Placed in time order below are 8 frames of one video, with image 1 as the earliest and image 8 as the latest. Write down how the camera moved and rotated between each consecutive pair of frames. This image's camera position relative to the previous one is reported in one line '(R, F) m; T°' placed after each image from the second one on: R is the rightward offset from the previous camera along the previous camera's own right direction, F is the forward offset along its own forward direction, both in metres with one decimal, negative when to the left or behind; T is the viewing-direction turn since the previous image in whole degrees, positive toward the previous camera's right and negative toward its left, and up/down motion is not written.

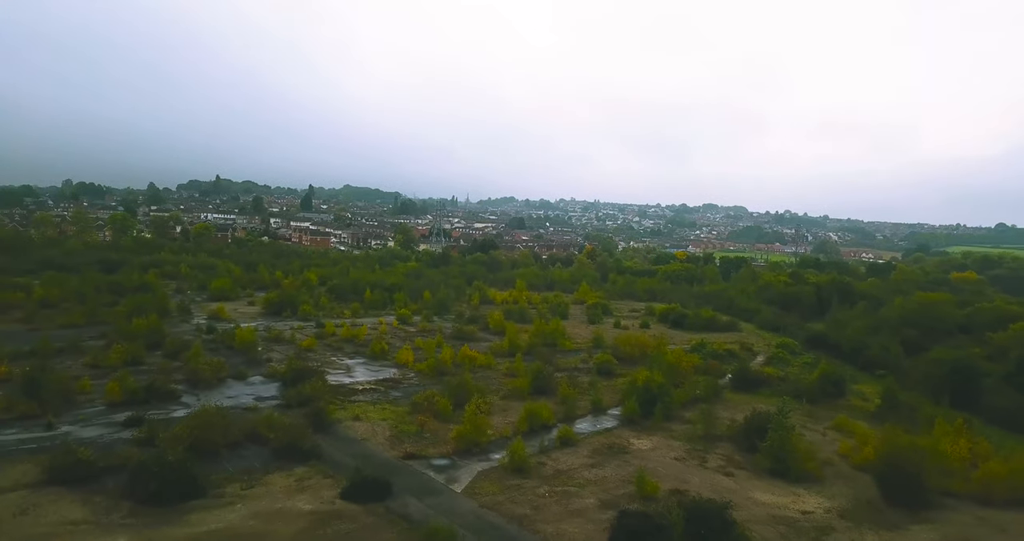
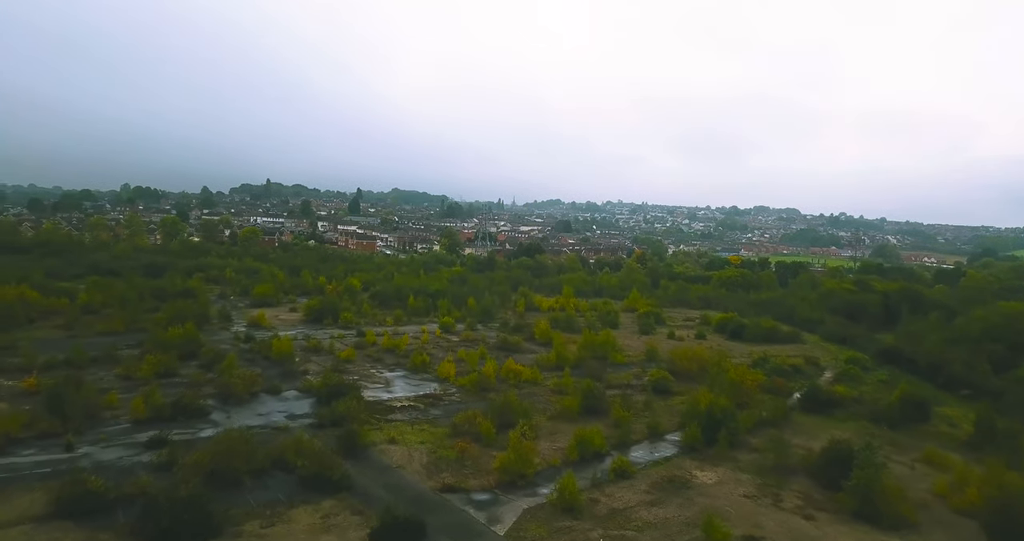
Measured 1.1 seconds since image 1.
(0.0, +0.9) m; -3°
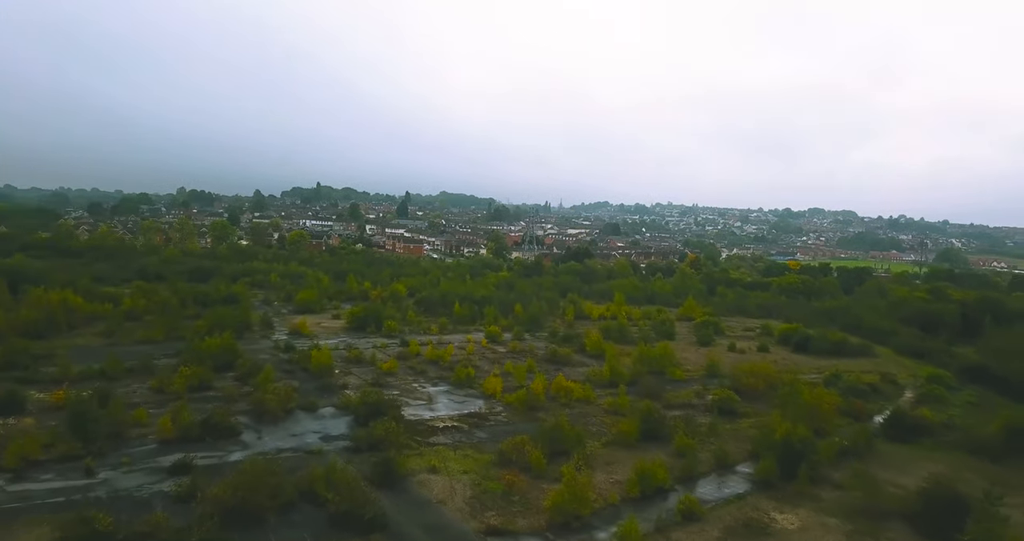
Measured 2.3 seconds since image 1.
(-0.1, +1.0) m; -3°
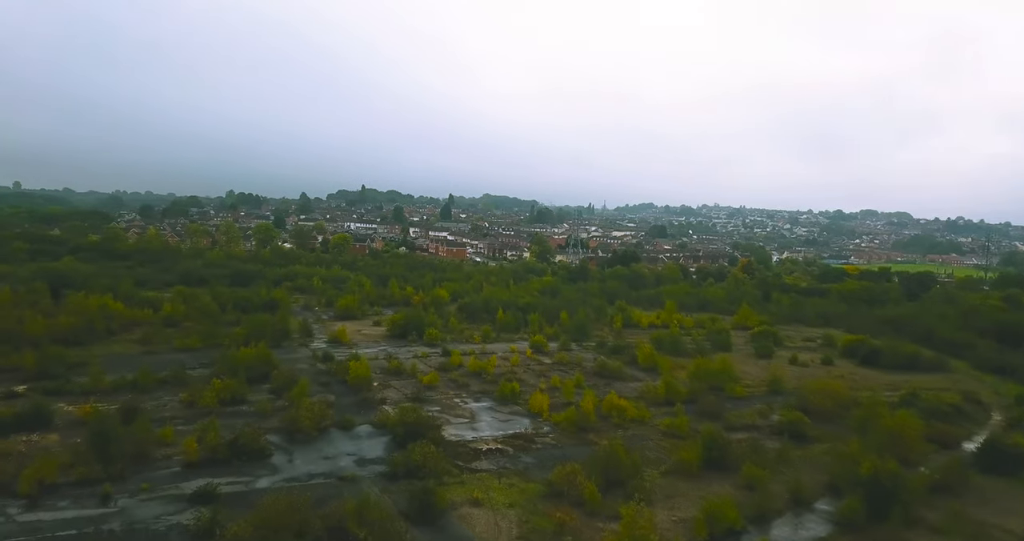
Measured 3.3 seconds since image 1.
(-0.1, +0.9) m; -3°
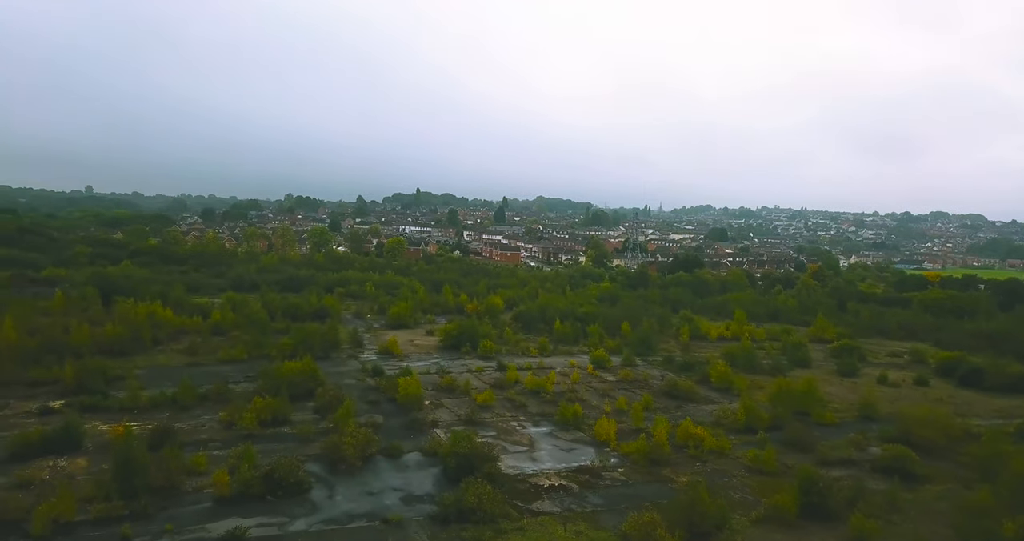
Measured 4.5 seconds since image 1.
(-0.2, +1.2) m; -4°
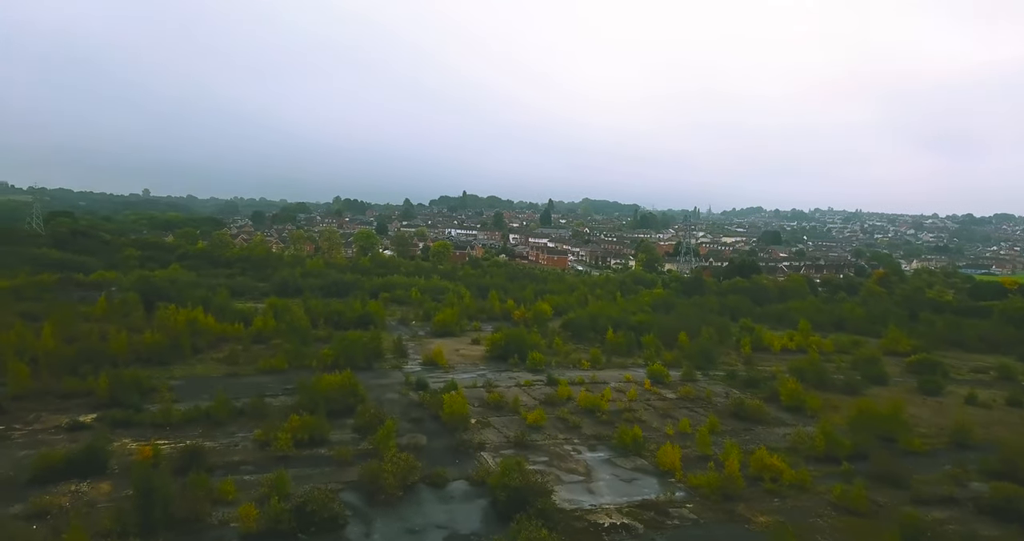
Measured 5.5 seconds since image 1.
(-0.1, +1.0) m; -3°
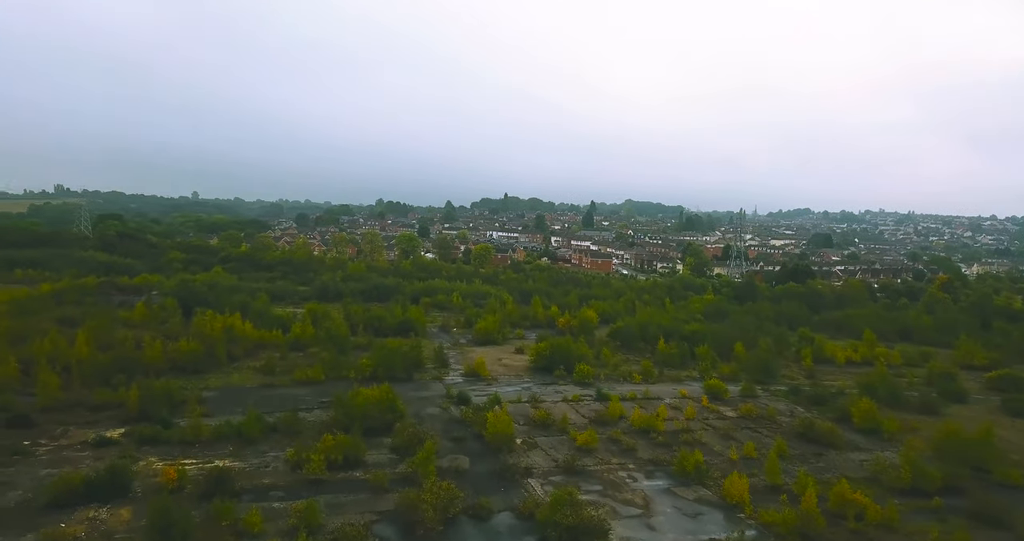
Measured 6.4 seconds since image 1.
(-0.1, +0.9) m; -3°
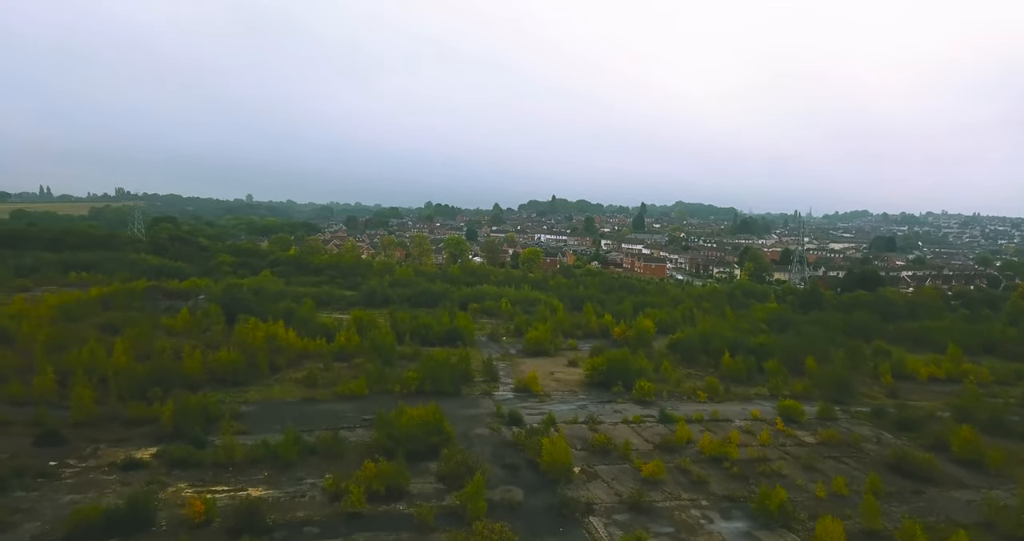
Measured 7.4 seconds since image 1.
(-0.1, +1.0) m; -4°
